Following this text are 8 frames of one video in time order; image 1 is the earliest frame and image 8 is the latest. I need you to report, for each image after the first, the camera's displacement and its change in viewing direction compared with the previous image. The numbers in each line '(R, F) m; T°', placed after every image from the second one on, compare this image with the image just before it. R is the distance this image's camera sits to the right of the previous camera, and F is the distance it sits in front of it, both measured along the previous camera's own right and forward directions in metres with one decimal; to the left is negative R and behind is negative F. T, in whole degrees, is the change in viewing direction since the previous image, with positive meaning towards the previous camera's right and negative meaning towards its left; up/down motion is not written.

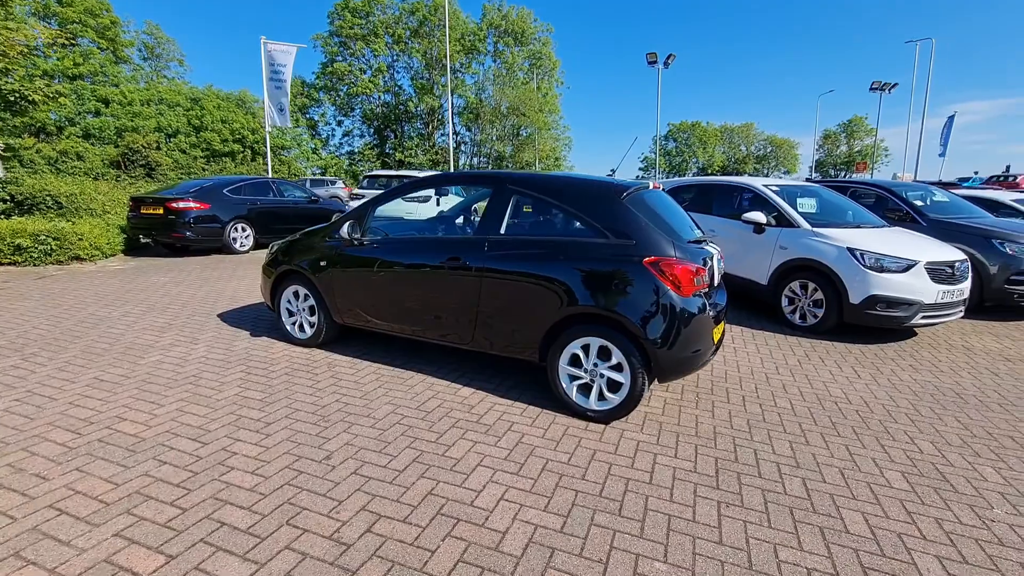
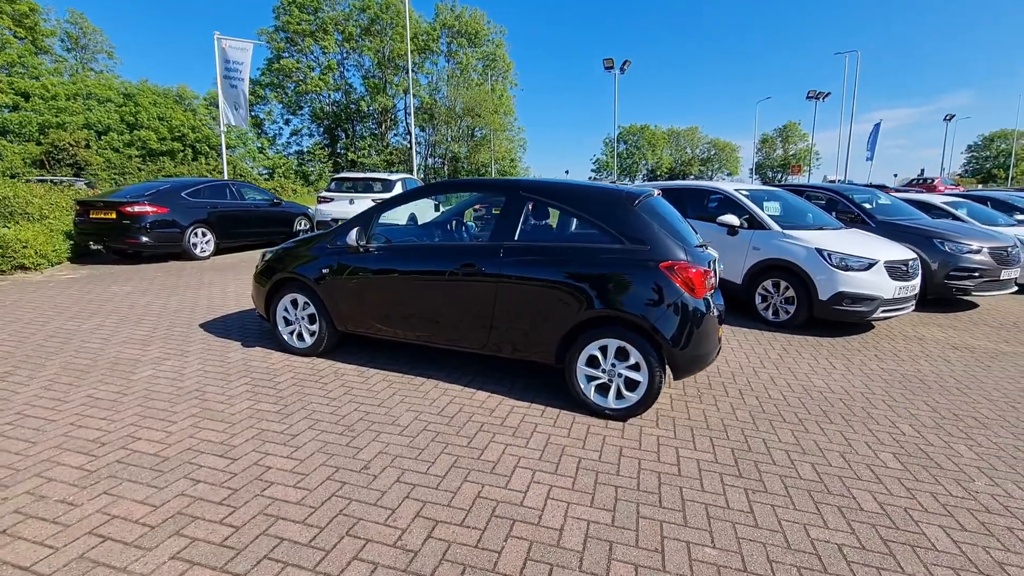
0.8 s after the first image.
(-0.5, -0.1) m; +5°
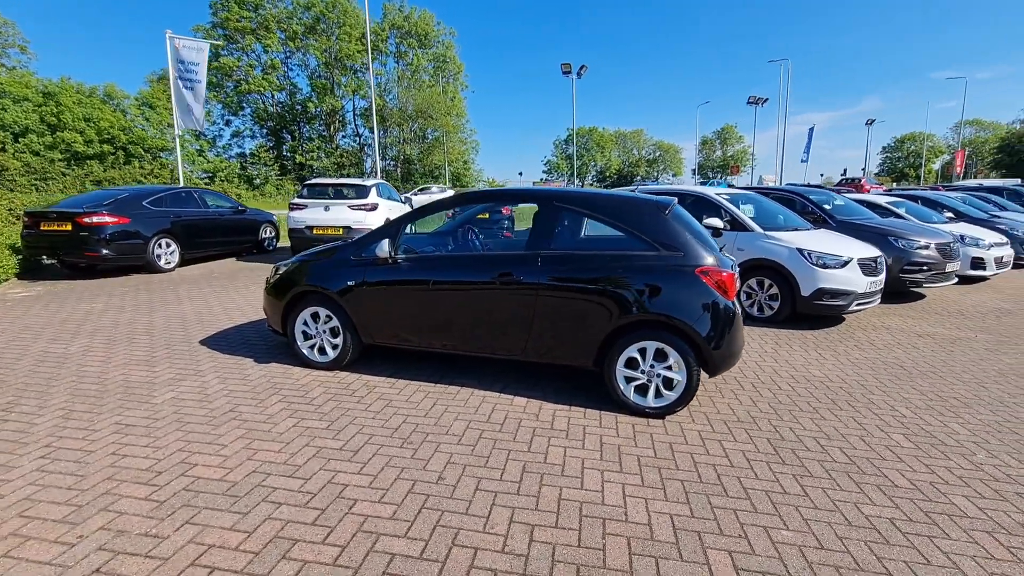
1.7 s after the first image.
(-0.7, -0.1) m; +6°
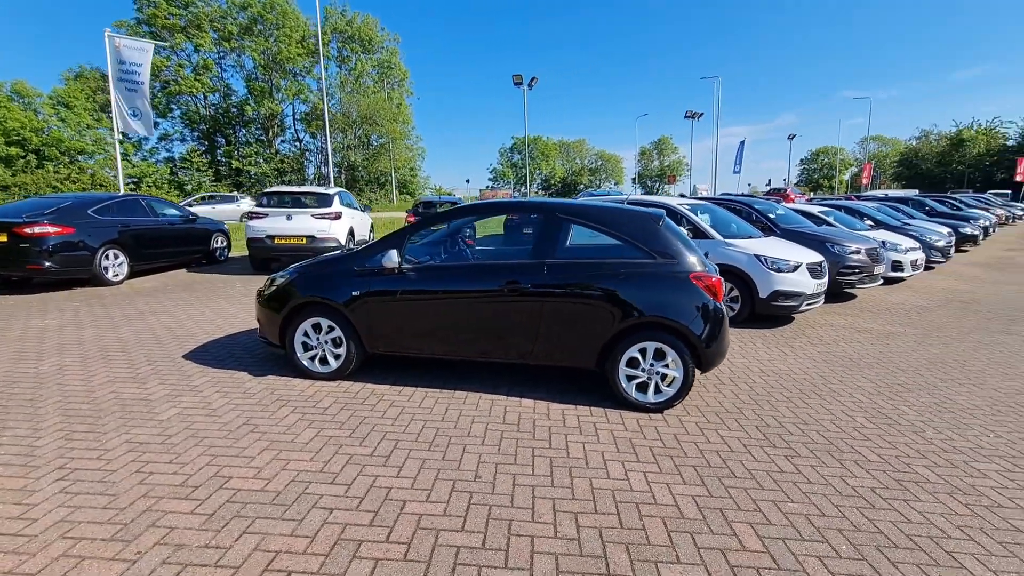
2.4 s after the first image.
(-0.5, -0.2) m; +6°
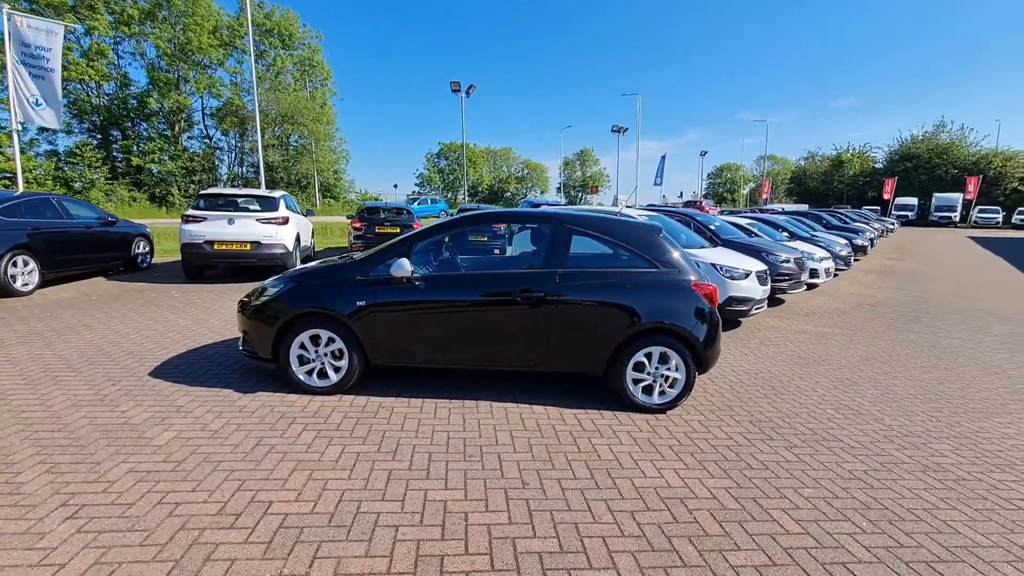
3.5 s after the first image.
(-0.7, 0.0) m; +9°
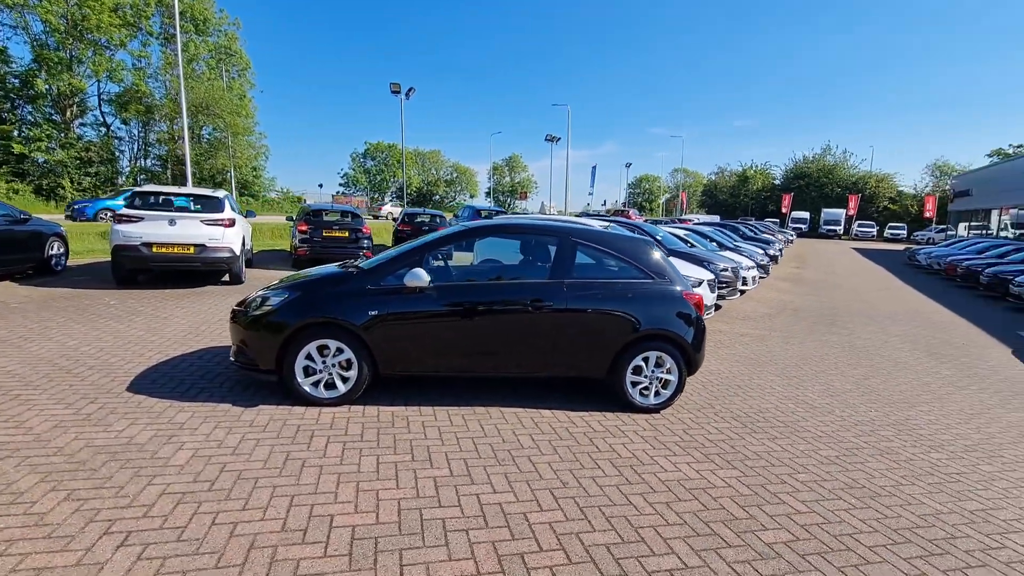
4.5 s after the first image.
(-0.7, -0.1) m; +9°
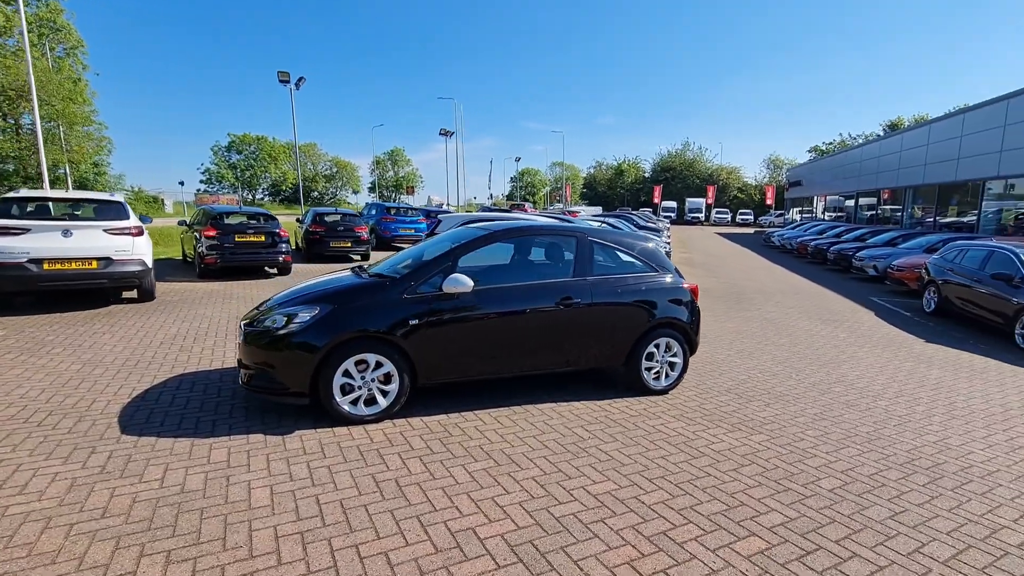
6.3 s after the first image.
(-1.3, 0.0) m; +13°
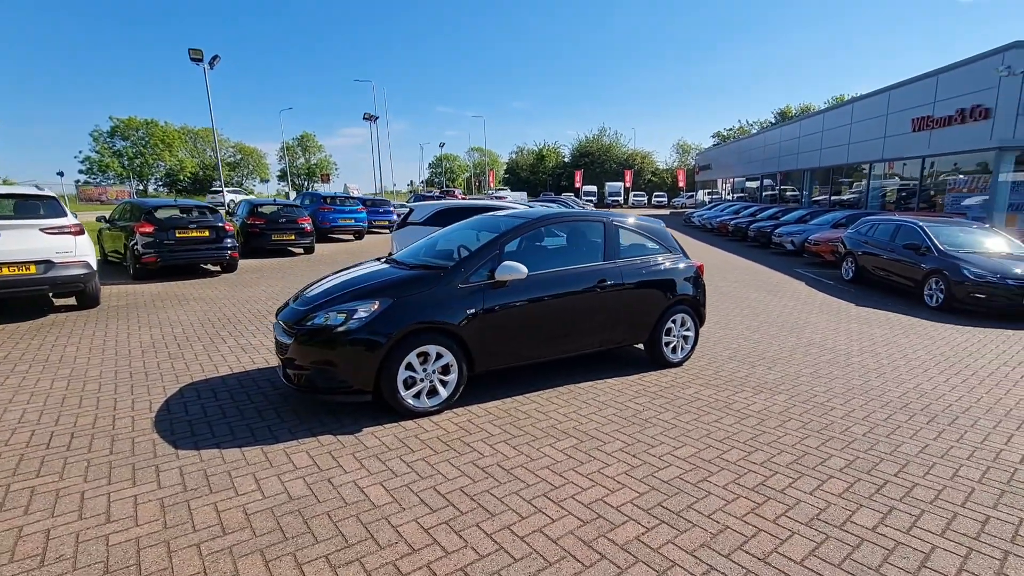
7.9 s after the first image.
(-1.1, 0.0) m; +9°
